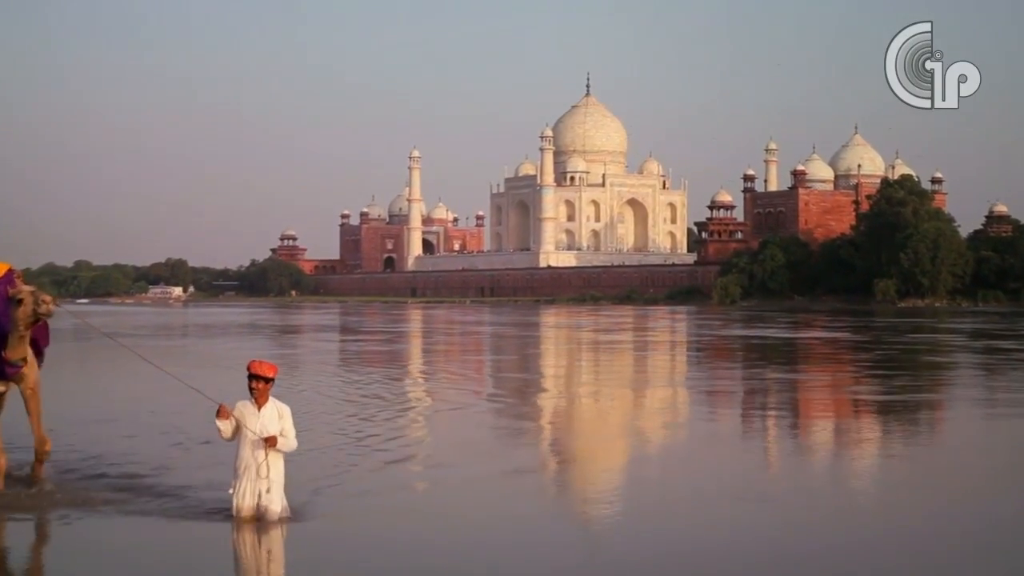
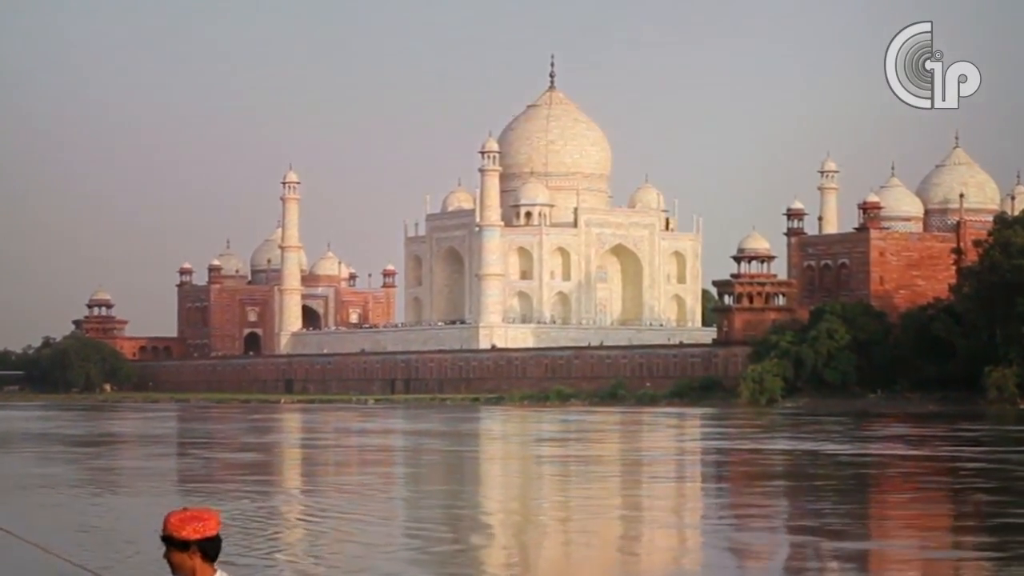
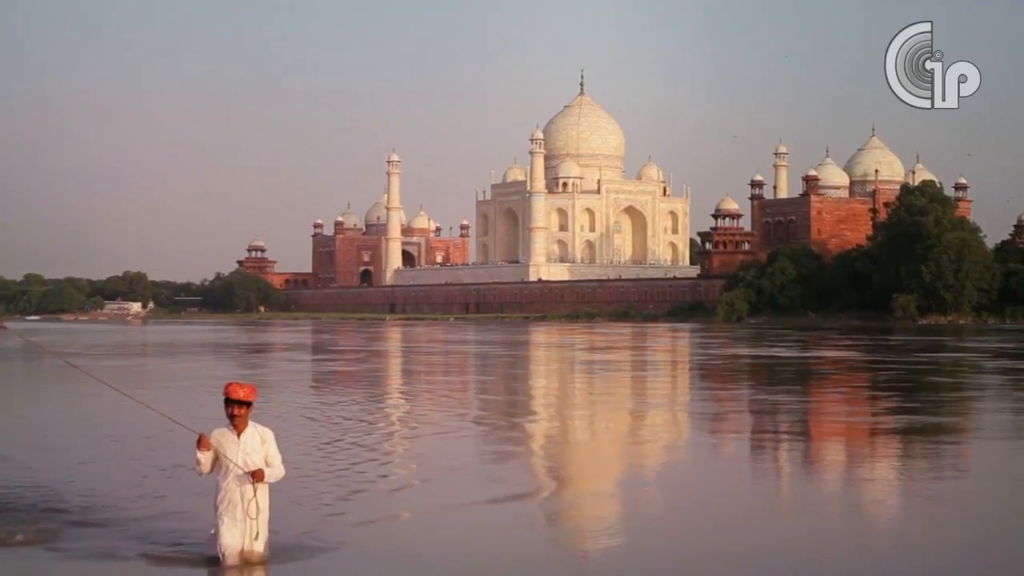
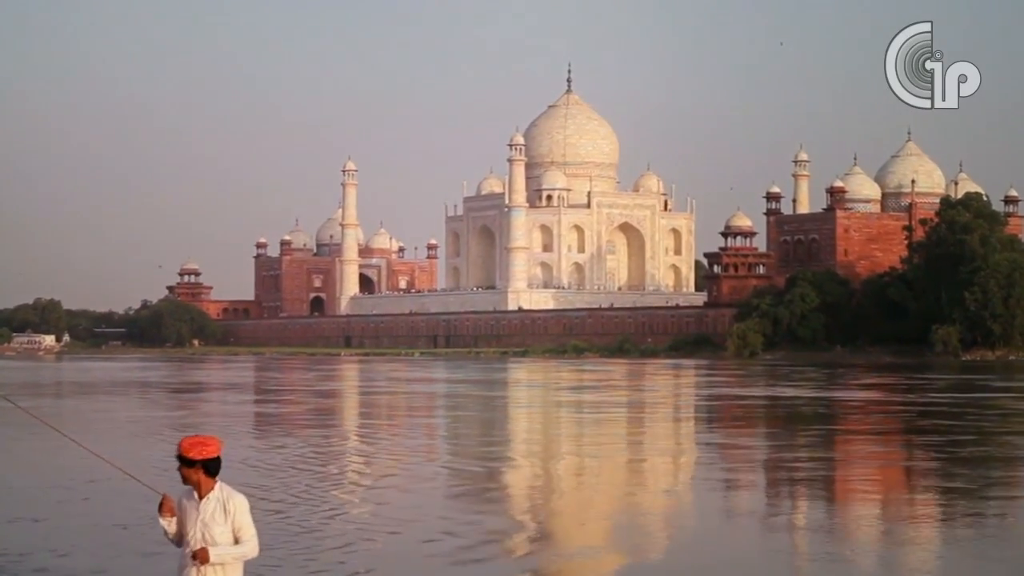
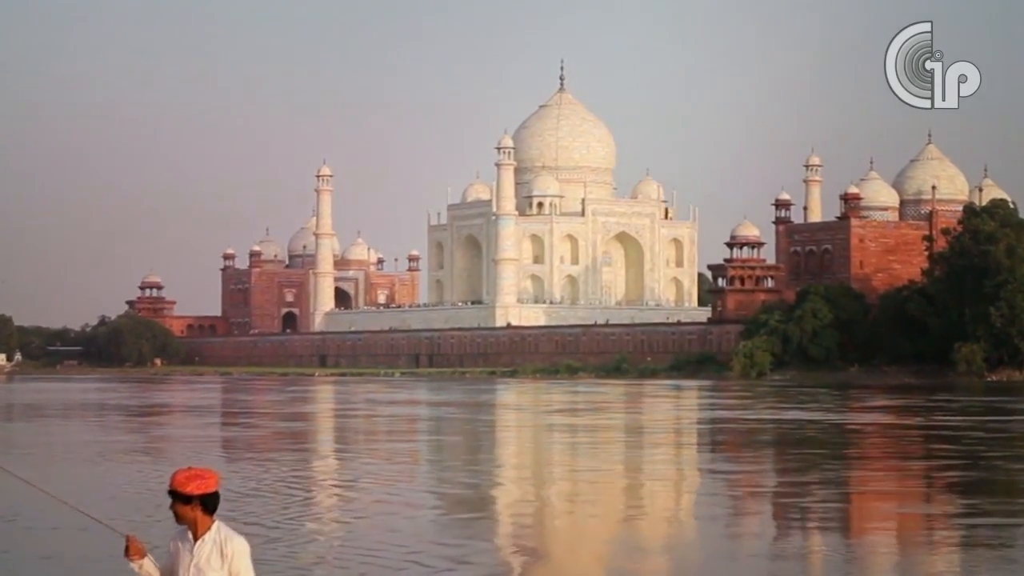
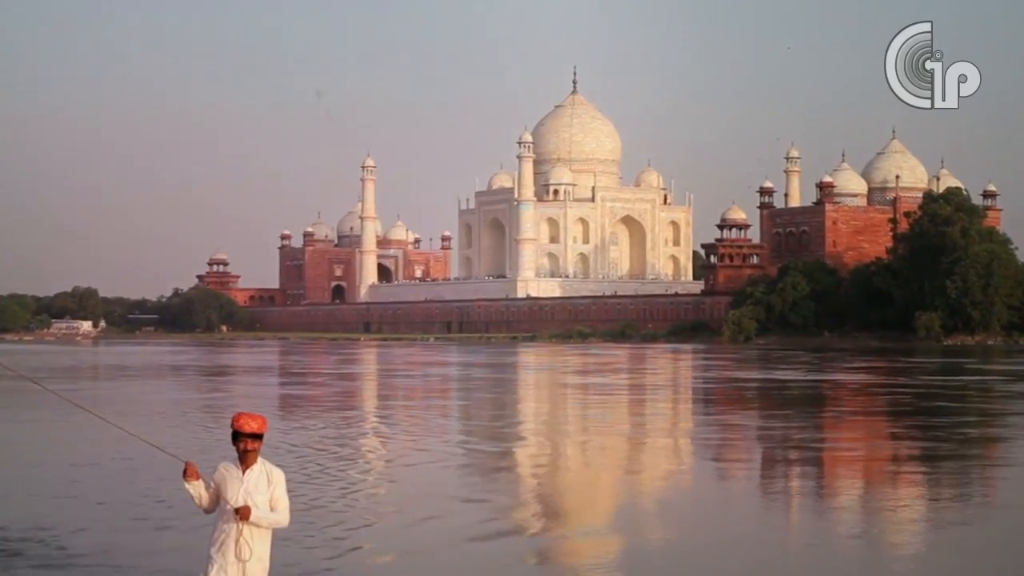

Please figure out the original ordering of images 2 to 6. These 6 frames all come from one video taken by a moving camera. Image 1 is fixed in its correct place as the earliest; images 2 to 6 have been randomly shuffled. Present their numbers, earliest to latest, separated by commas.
3, 6, 4, 5, 2
